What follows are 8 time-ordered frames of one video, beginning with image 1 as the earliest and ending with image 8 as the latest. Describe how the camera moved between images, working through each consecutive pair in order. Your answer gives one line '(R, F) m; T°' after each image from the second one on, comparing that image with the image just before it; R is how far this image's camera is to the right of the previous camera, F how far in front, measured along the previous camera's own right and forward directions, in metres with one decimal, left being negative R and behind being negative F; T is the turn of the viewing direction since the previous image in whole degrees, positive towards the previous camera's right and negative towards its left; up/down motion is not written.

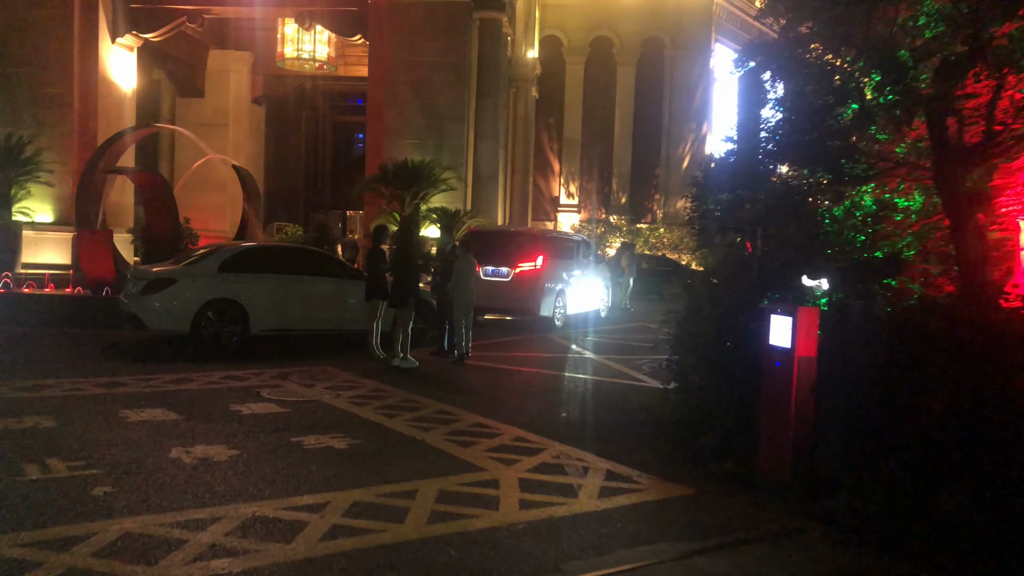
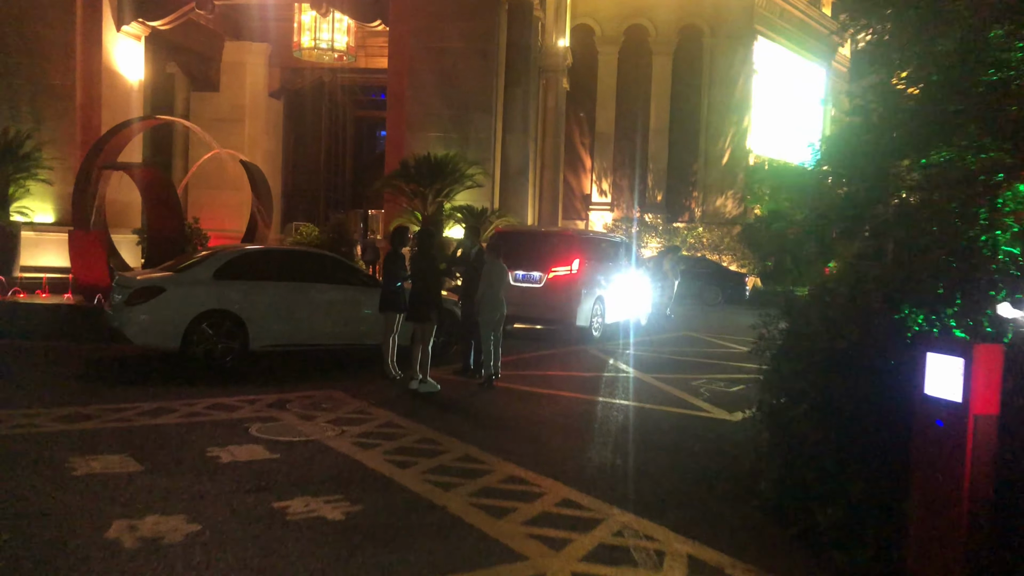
(-0.1, +1.5) m; -2°
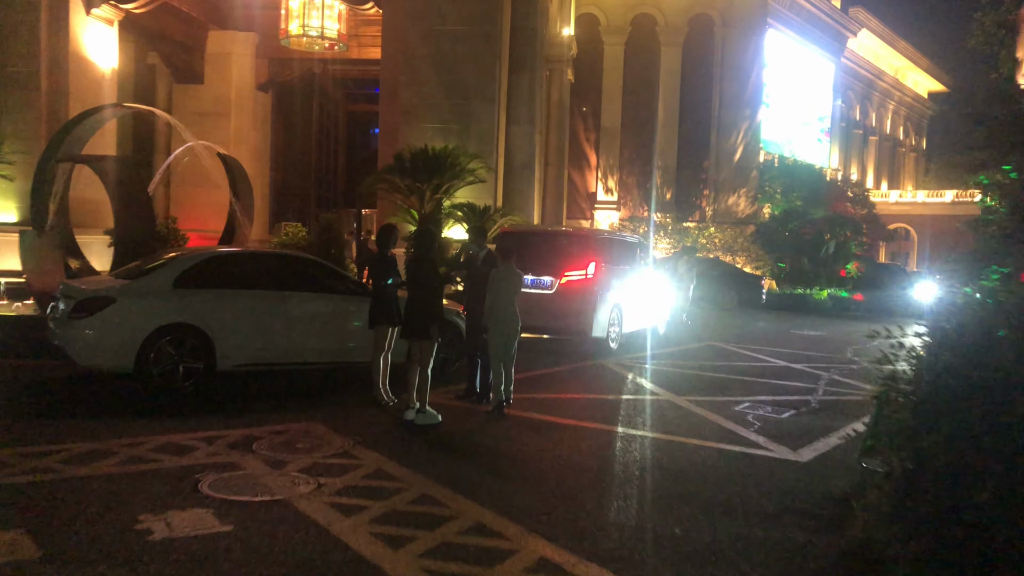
(-0.2, +1.6) m; 0°
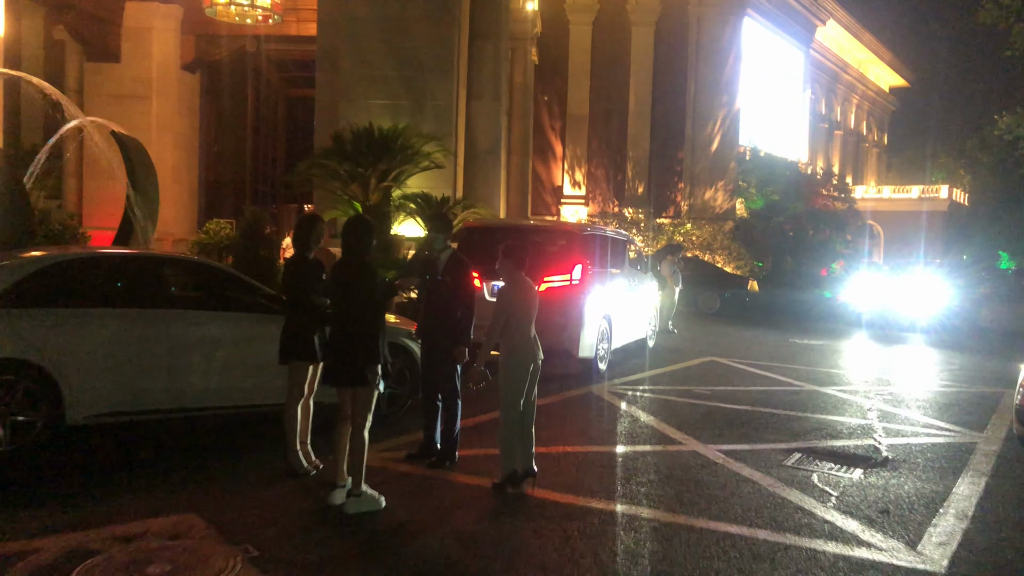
(-0.1, +2.5) m; +3°
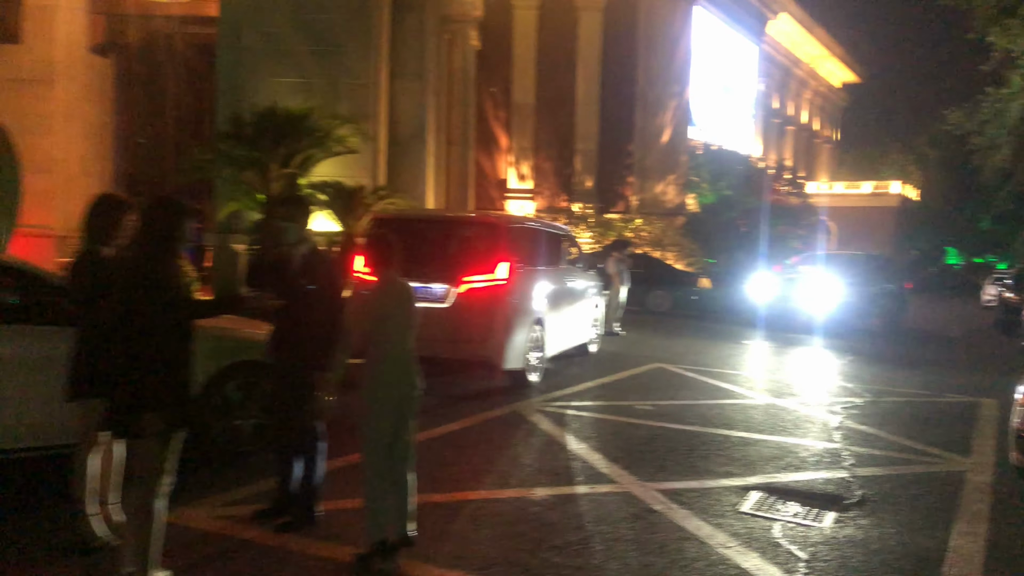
(+0.5, +1.4) m; +3°
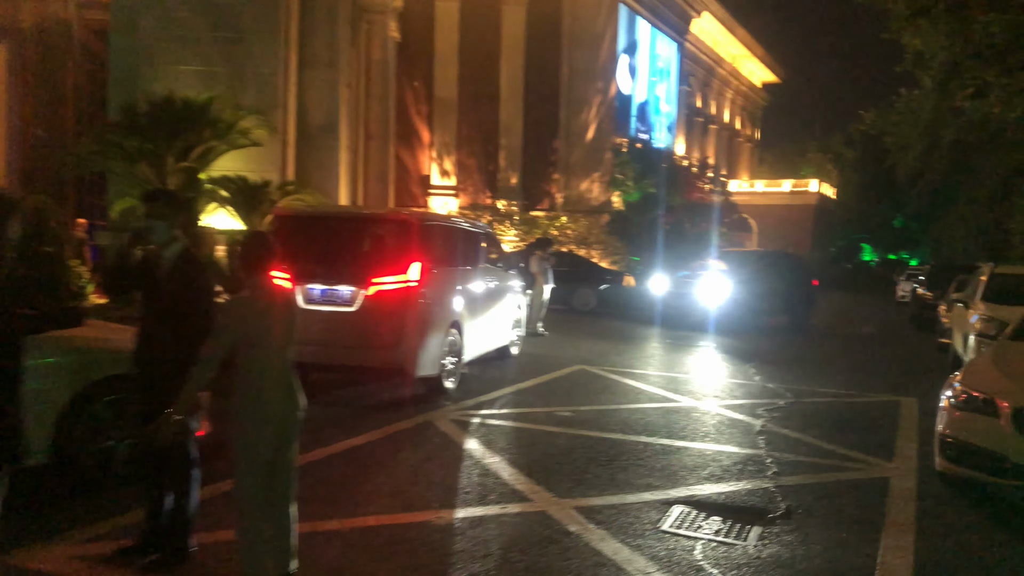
(+0.2, +0.5) m; +5°
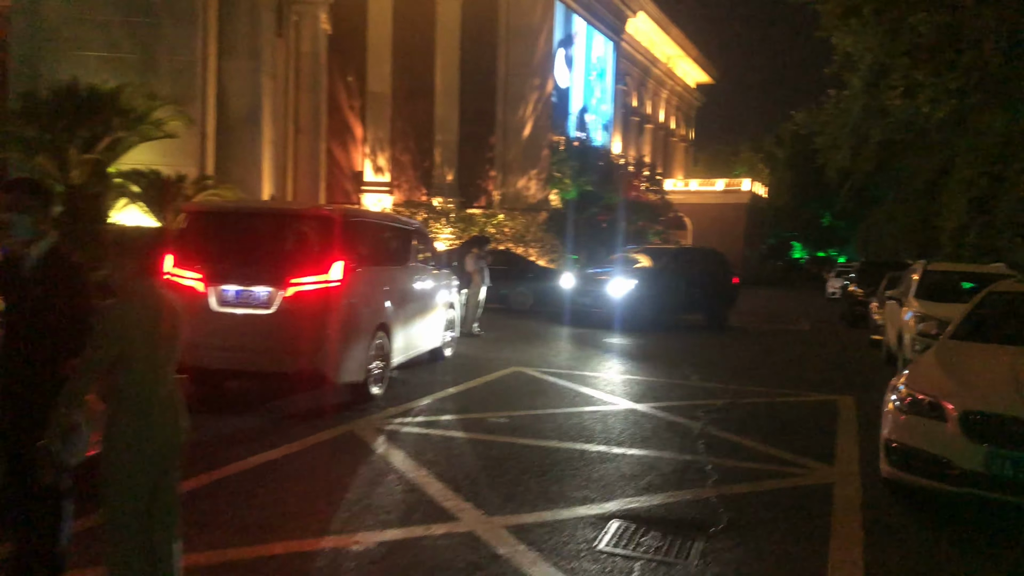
(+0.1, +0.4) m; +4°
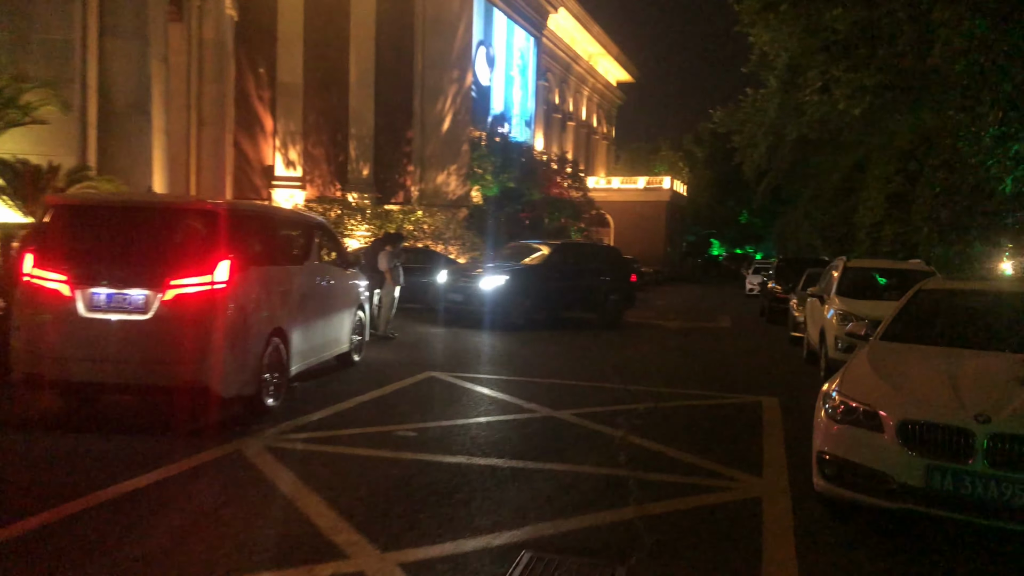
(+0.1, +0.6) m; +5°
